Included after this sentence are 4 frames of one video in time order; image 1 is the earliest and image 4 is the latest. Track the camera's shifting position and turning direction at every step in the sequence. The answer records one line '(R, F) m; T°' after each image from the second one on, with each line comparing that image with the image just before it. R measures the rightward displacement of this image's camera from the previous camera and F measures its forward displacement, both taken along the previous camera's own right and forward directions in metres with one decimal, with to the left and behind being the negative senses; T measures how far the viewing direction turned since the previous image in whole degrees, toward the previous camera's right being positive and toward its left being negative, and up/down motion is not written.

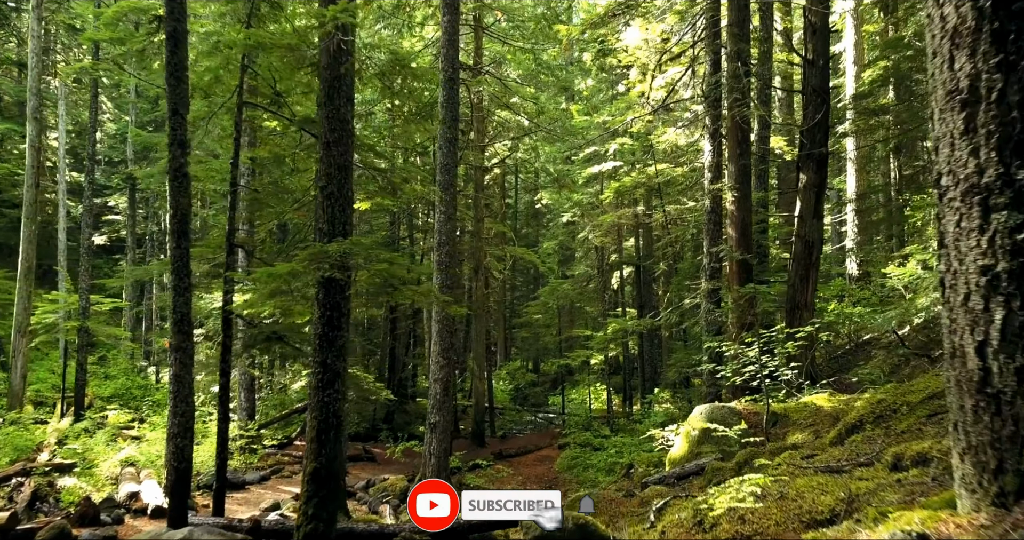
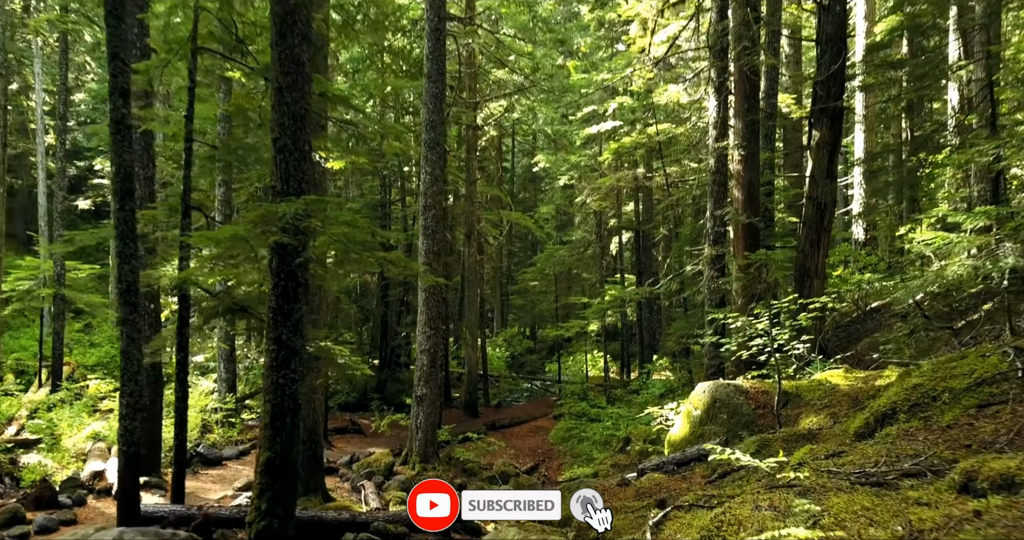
(+0.1, +0.7) m; 0°
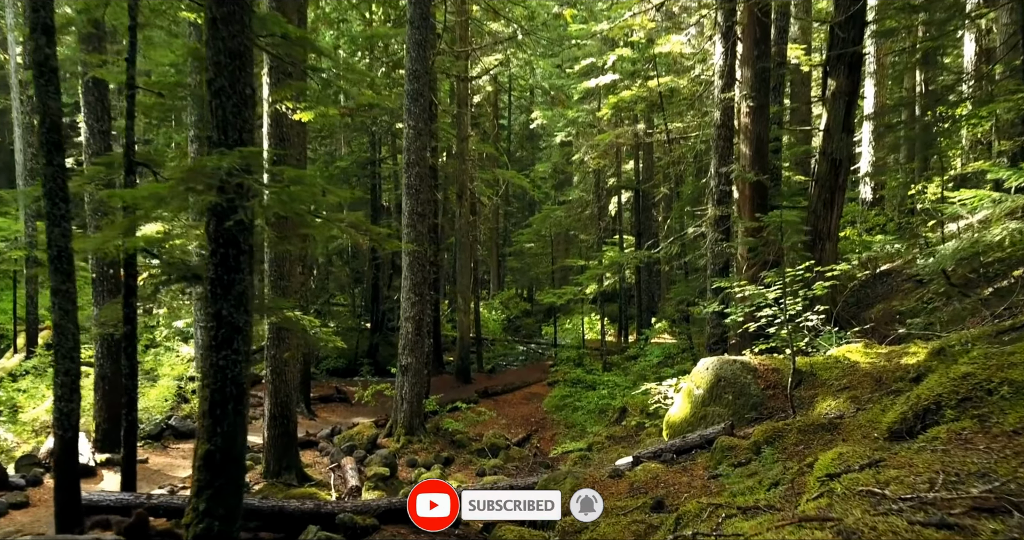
(+0.1, +0.7) m; 0°
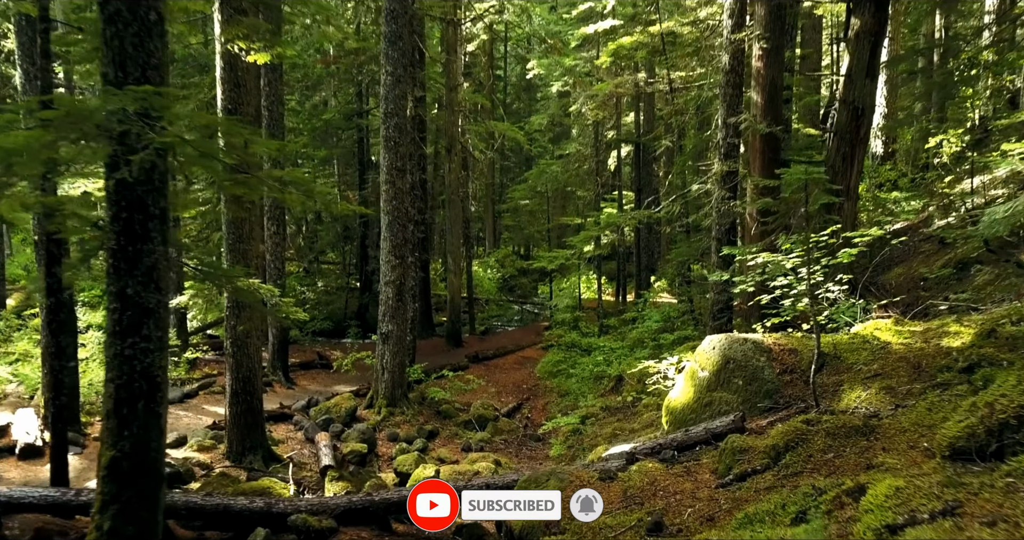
(+0.1, +0.7) m; 0°
